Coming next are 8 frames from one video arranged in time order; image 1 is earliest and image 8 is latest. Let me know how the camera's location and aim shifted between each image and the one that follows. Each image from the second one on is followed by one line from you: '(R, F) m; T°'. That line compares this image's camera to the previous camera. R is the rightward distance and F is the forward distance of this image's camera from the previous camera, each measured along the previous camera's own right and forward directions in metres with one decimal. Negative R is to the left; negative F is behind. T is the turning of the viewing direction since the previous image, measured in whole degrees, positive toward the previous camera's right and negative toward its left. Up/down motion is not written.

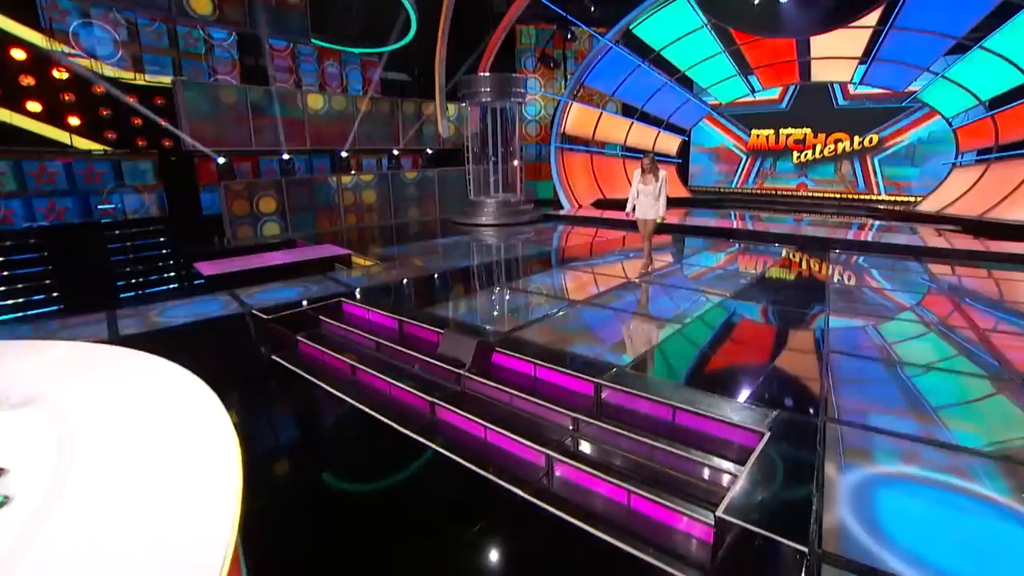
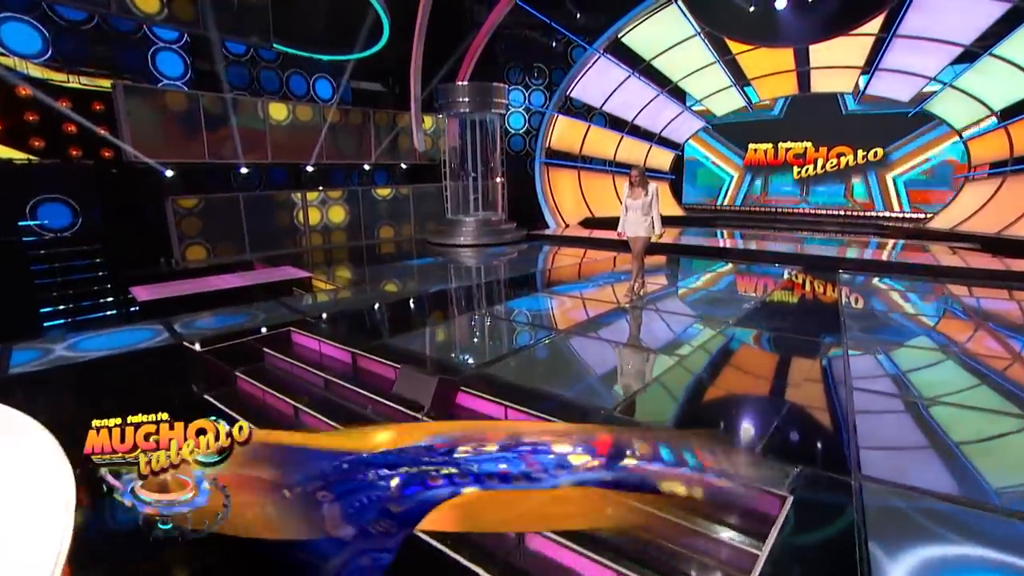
(+0.2, +0.9) m; +1°
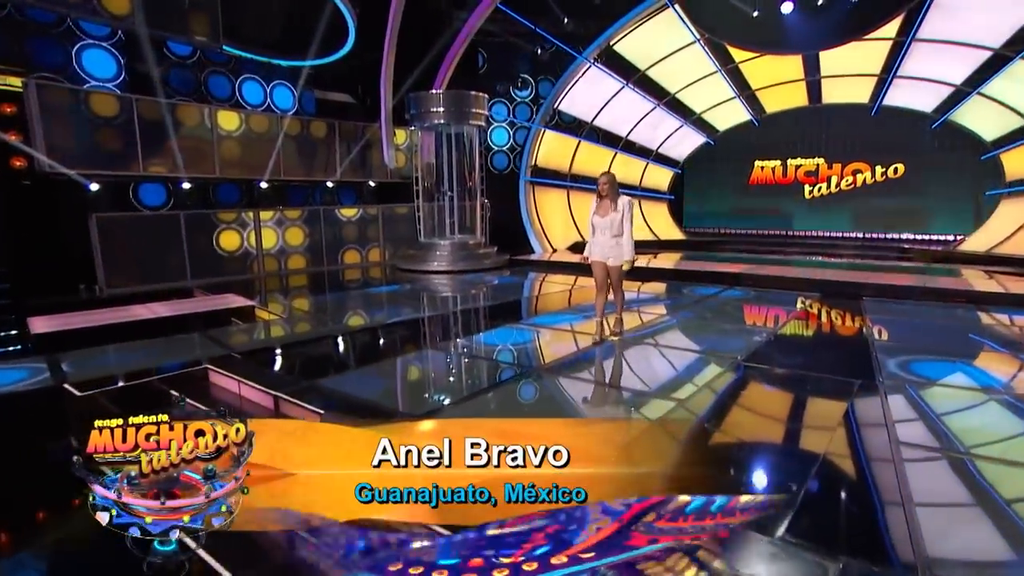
(+0.3, +1.2) m; 0°
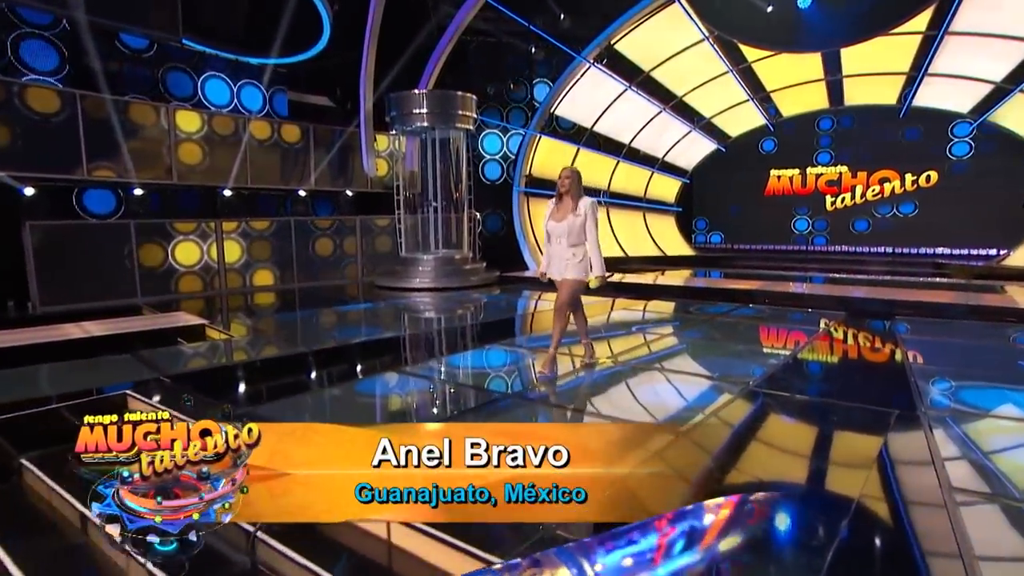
(+0.3, +0.9) m; -1°
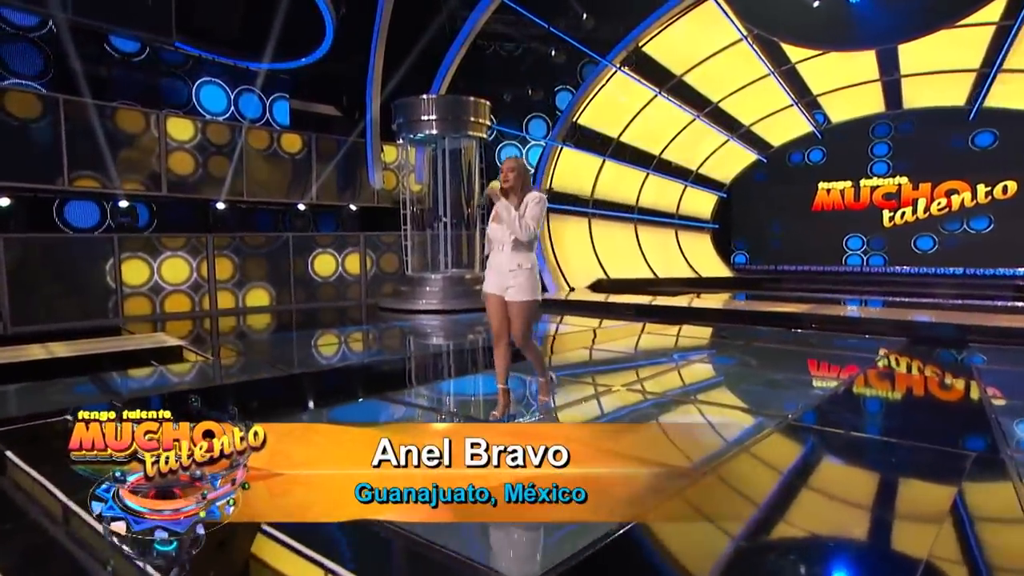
(+0.3, +0.8) m; -3°
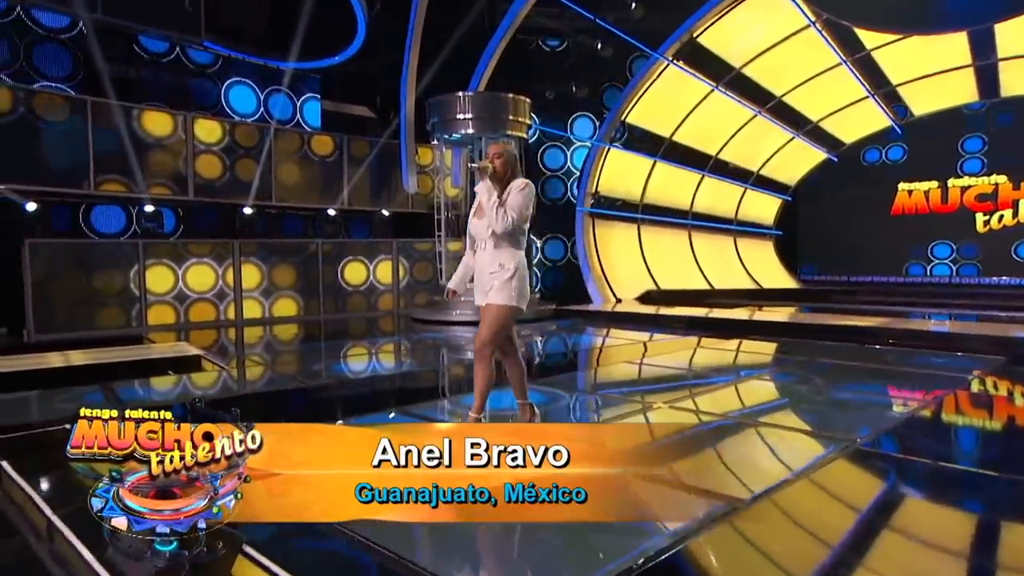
(+0.1, +0.6) m; -5°
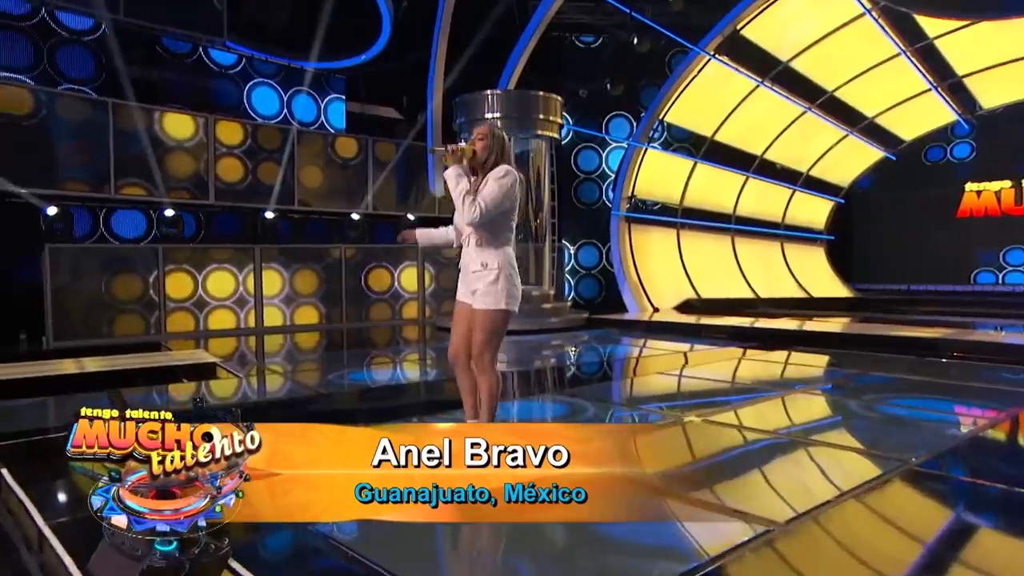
(+0.1, +0.4) m; -3°
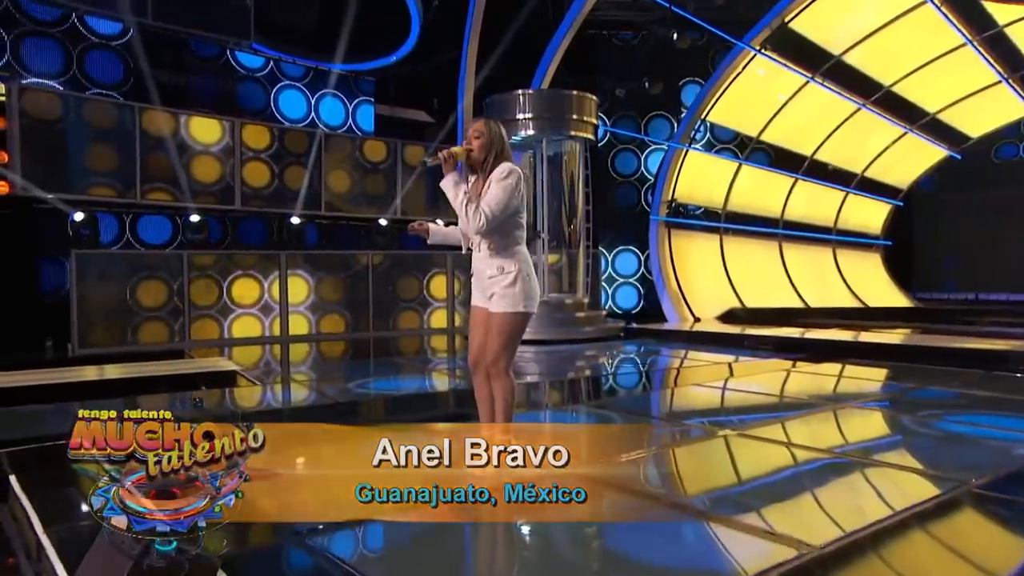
(0.0, +0.3) m; -3°
